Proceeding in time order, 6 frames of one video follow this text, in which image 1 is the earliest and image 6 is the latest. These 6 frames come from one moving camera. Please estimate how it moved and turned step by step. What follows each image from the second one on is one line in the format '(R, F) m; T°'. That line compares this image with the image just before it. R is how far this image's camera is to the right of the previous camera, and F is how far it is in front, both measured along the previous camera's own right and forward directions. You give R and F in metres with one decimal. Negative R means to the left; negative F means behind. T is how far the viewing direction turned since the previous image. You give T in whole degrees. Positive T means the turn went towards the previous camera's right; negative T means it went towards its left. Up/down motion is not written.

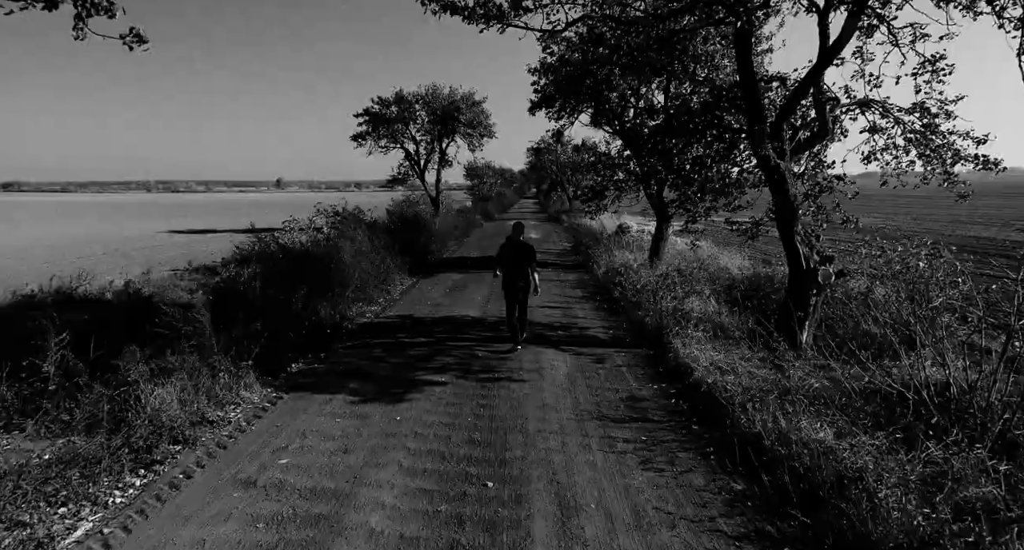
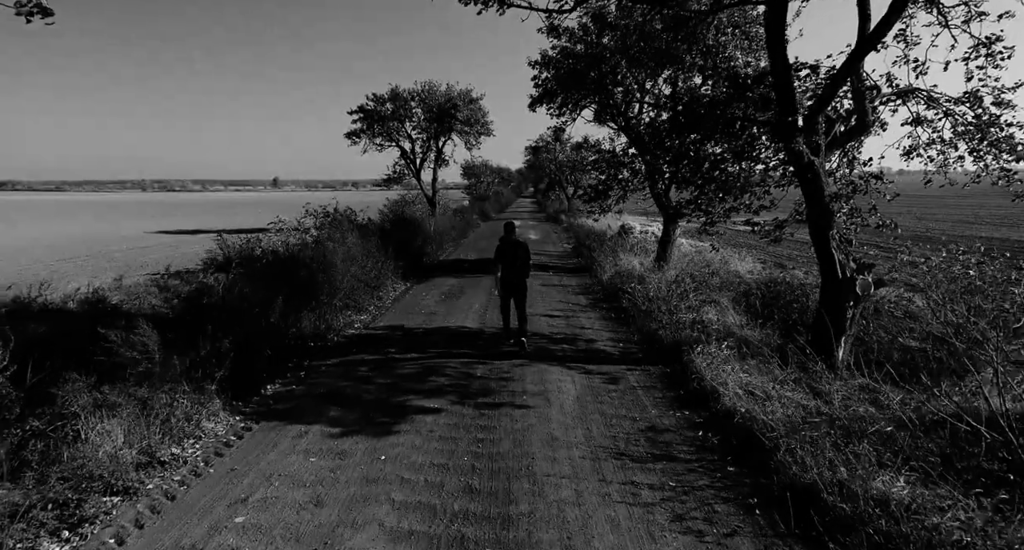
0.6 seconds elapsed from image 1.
(-0.1, +0.9) m; 0°
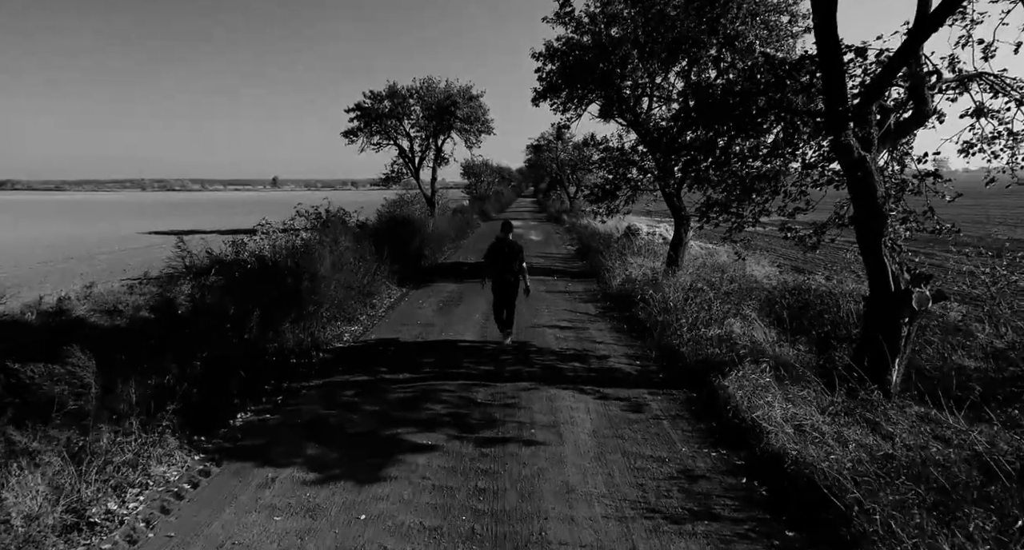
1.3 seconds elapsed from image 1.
(-0.1, +0.9) m; 0°
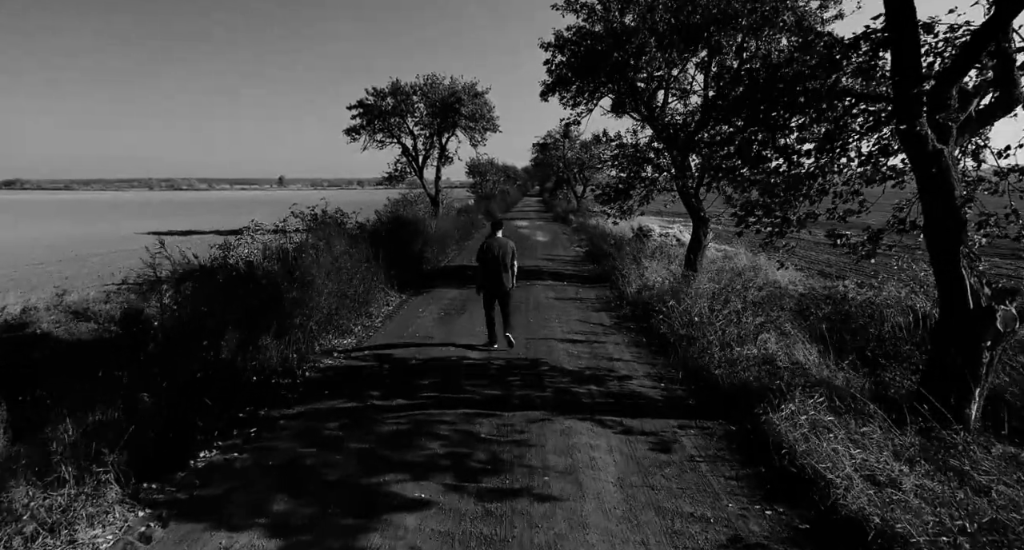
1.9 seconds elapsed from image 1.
(0.0, +1.0) m; -1°
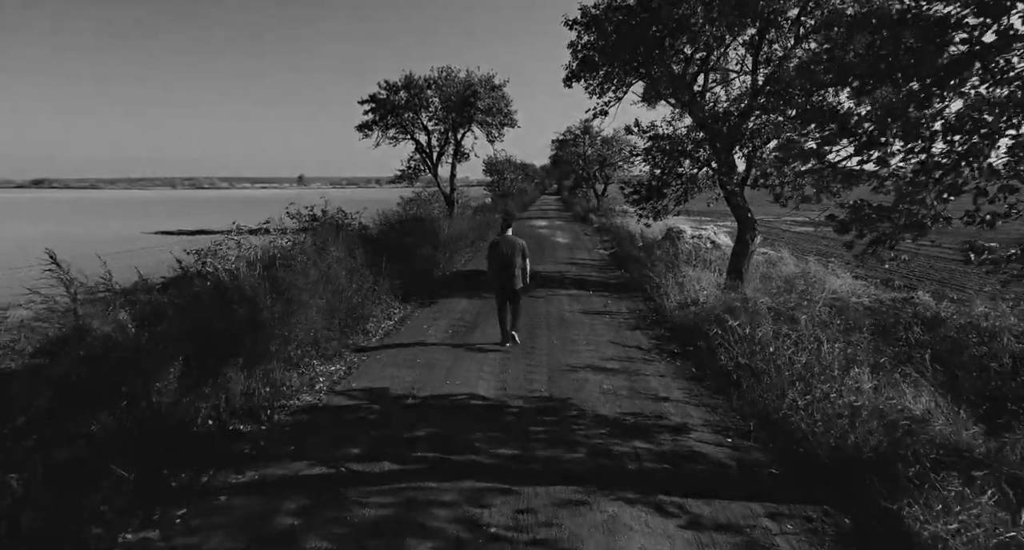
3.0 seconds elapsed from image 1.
(0.0, +1.7) m; -2°
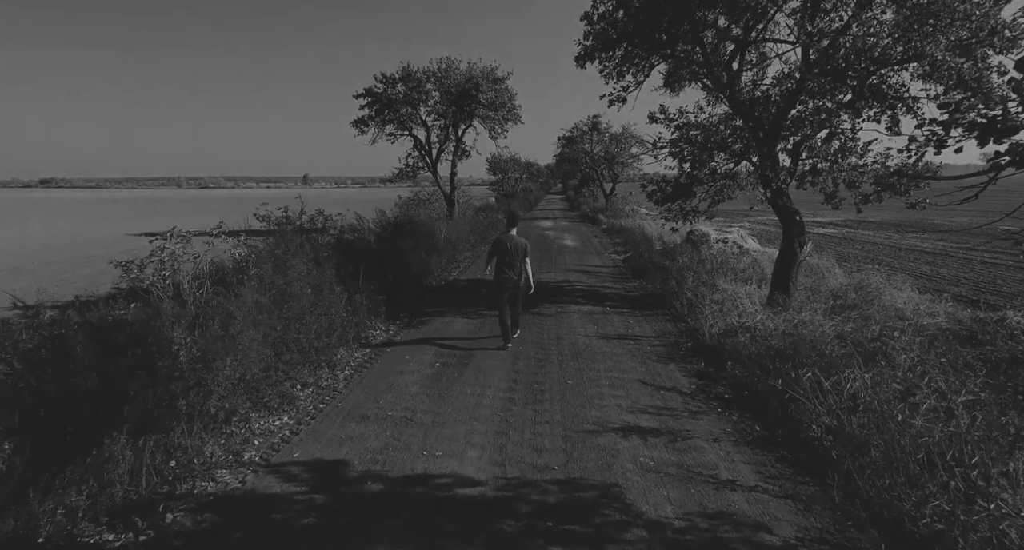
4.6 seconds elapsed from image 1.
(0.0, +2.0) m; 0°
